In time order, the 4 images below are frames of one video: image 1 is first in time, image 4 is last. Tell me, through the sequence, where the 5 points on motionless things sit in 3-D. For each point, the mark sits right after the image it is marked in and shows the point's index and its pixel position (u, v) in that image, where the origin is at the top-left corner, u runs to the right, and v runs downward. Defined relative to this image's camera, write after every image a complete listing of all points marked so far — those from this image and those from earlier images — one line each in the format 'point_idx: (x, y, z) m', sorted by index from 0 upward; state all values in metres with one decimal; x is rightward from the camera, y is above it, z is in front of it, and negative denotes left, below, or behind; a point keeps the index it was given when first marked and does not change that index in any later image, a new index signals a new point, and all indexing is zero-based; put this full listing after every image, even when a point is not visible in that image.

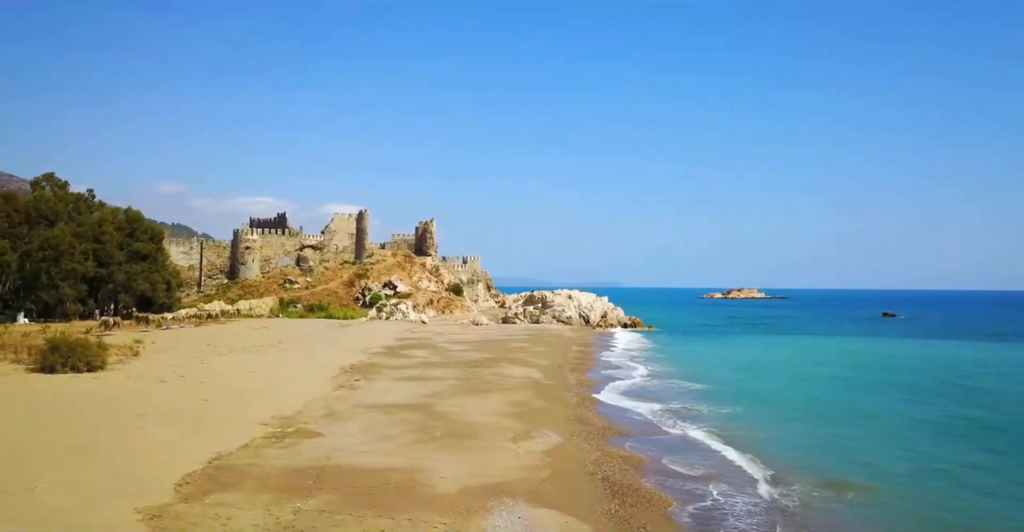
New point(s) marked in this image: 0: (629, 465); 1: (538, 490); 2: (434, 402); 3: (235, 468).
0: (+2.0, -3.4, +11.0) m
1: (+0.4, -3.1, +8.9) m
2: (-1.9, -3.4, +16.0) m
3: (-4.1, -3.0, +9.4) m
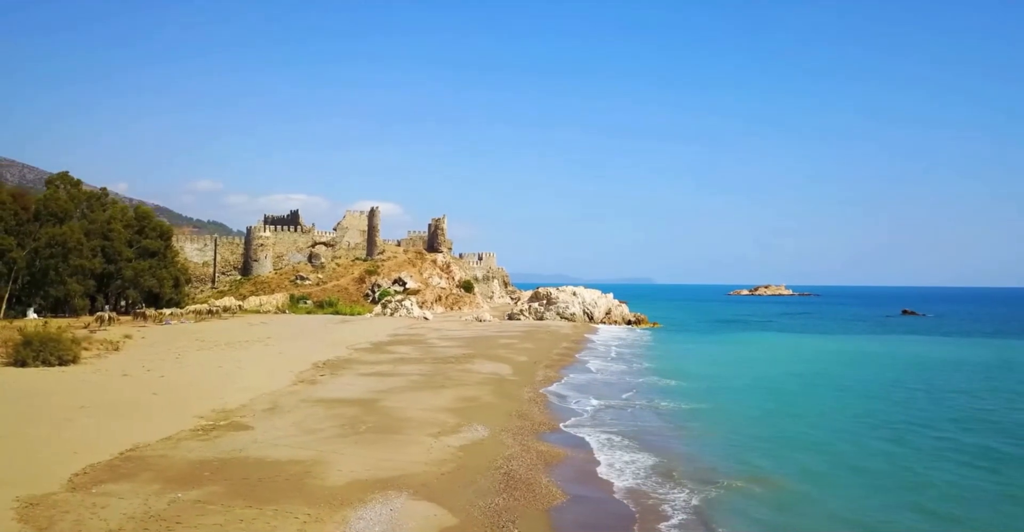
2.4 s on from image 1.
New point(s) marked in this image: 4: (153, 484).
0: (+0.6, -3.3, +11.0) m
1: (-1.2, -3.1, +9.1) m
2: (-3.3, -3.3, +16.2) m
3: (-5.7, -3.0, +9.7) m
4: (-4.8, -2.9, +8.5) m
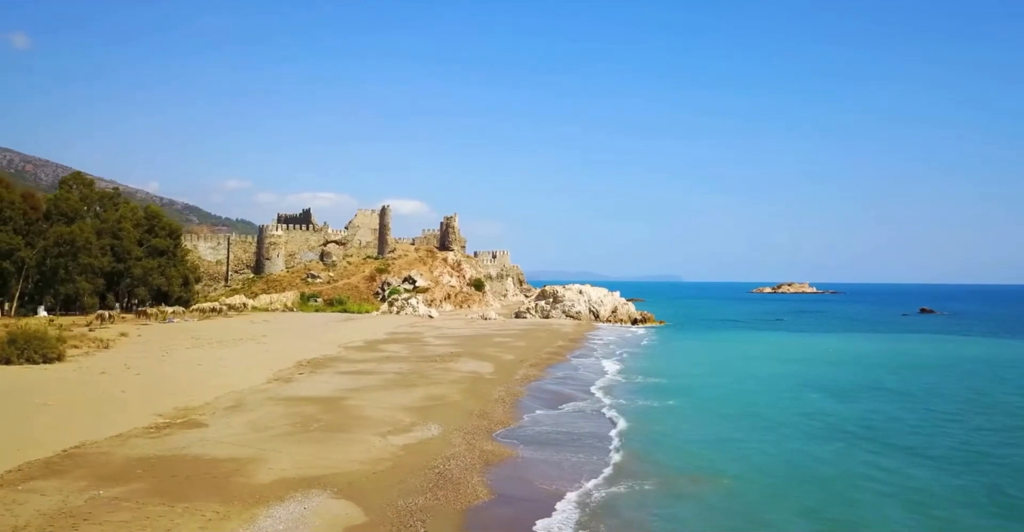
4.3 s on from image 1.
0: (-0.4, -3.3, +11.1) m
1: (-2.2, -3.1, +9.1) m
2: (-4.2, -3.3, +16.3) m
3: (-6.7, -3.0, +9.9) m
4: (-5.9, -2.9, +8.6) m
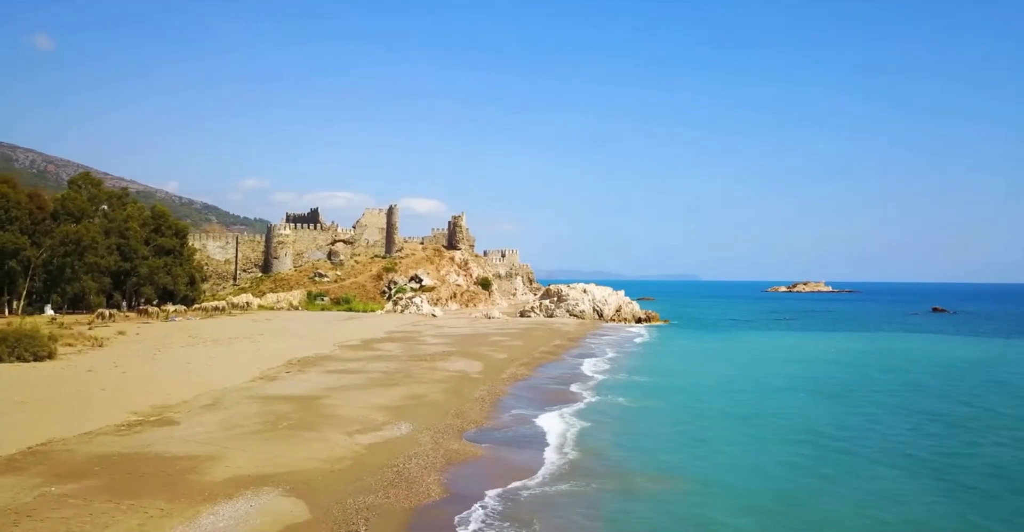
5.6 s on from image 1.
0: (-1.1, -3.3, +11.1) m
1: (-2.9, -3.1, +9.2) m
2: (-4.7, -3.3, +16.4) m
3: (-7.3, -3.0, +10.0) m
4: (-6.5, -2.9, +8.7) m
